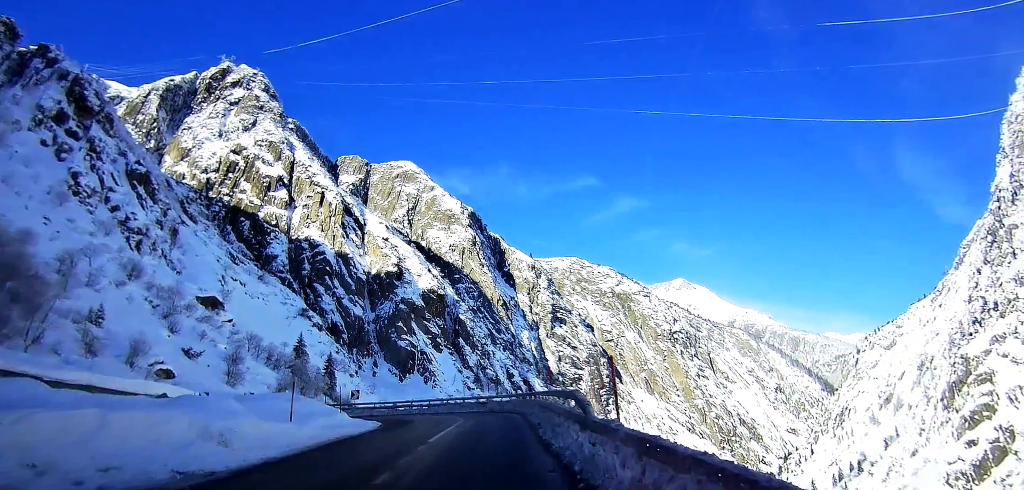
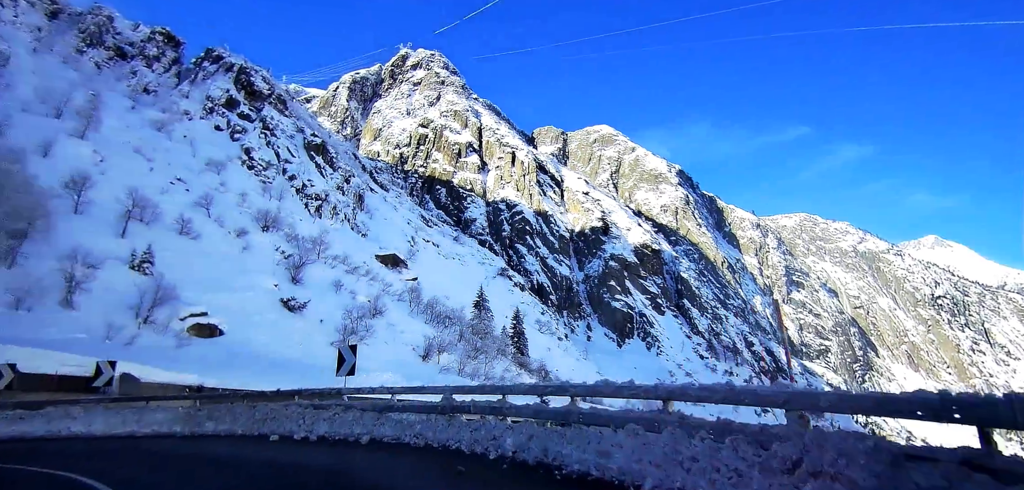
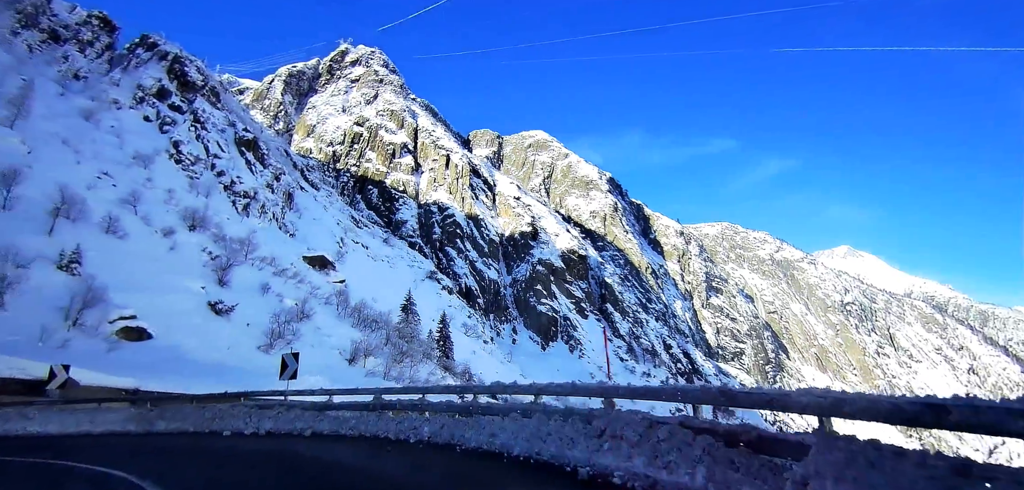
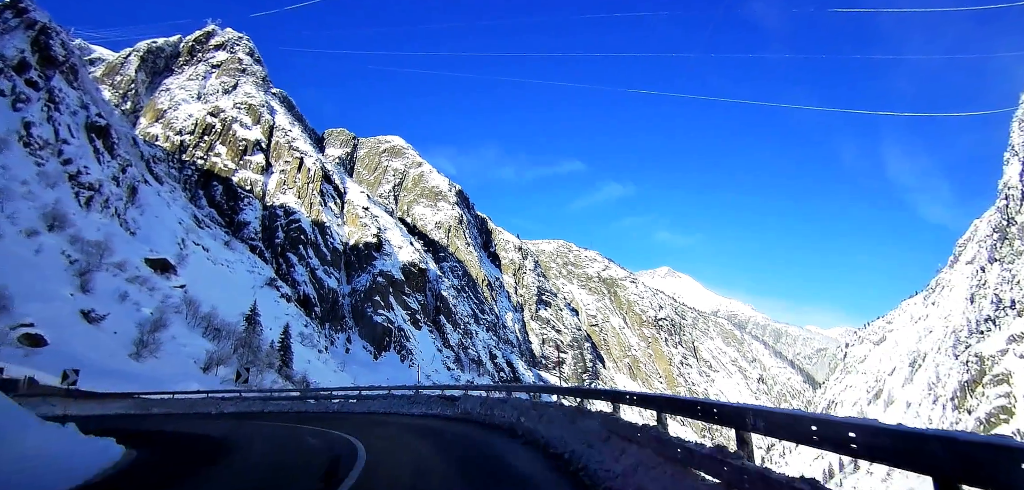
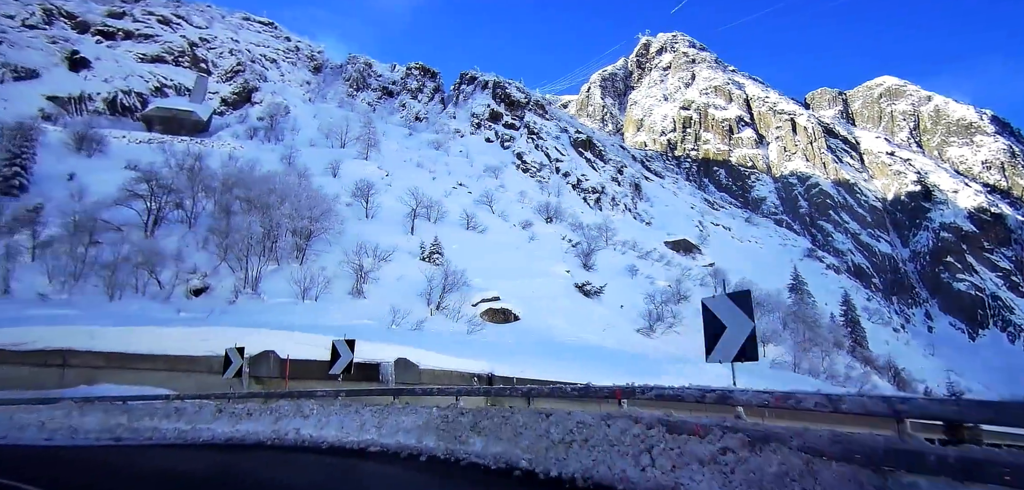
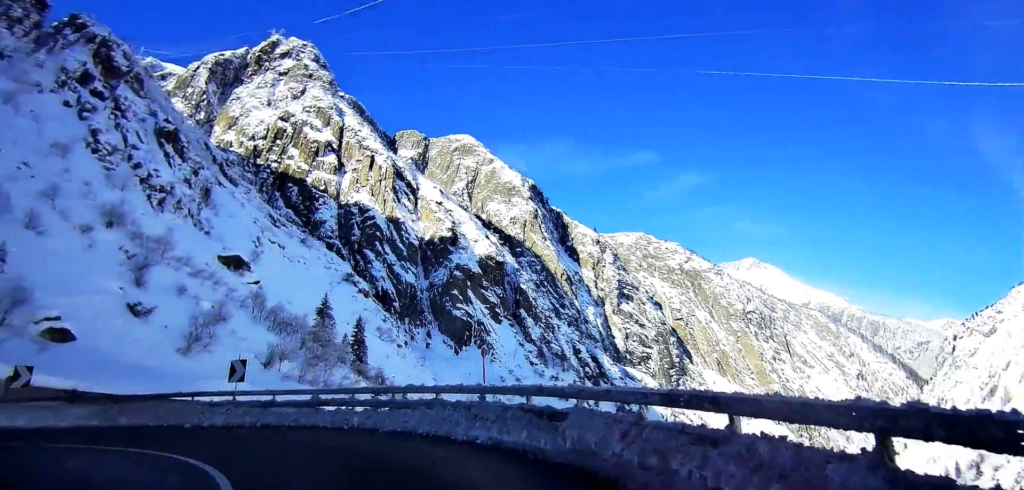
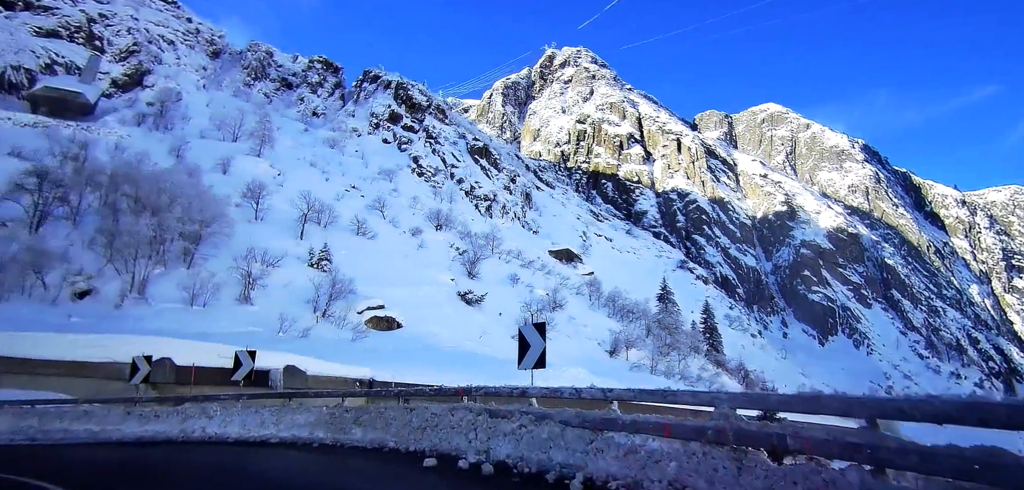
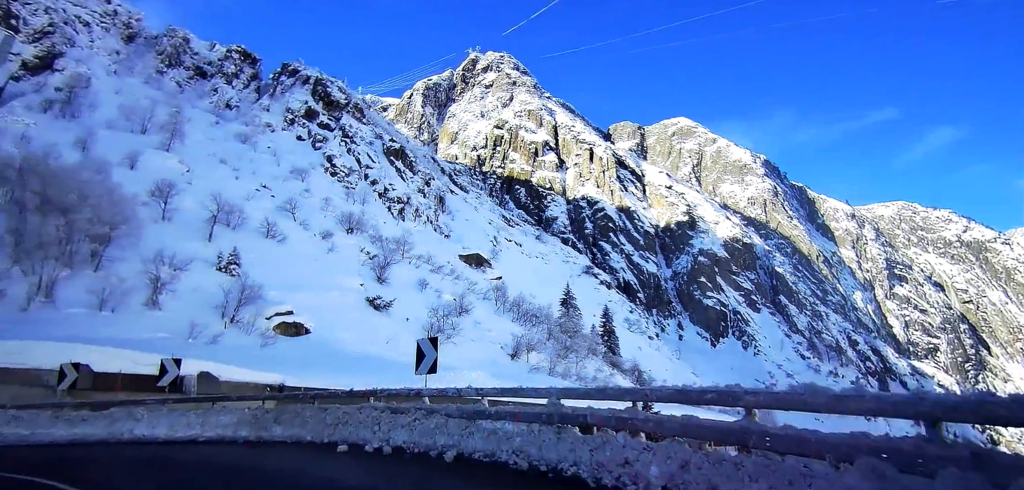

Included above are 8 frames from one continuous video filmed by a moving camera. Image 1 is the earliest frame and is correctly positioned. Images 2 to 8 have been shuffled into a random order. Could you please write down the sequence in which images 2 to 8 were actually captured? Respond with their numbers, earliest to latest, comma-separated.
4, 6, 3, 2, 8, 7, 5
